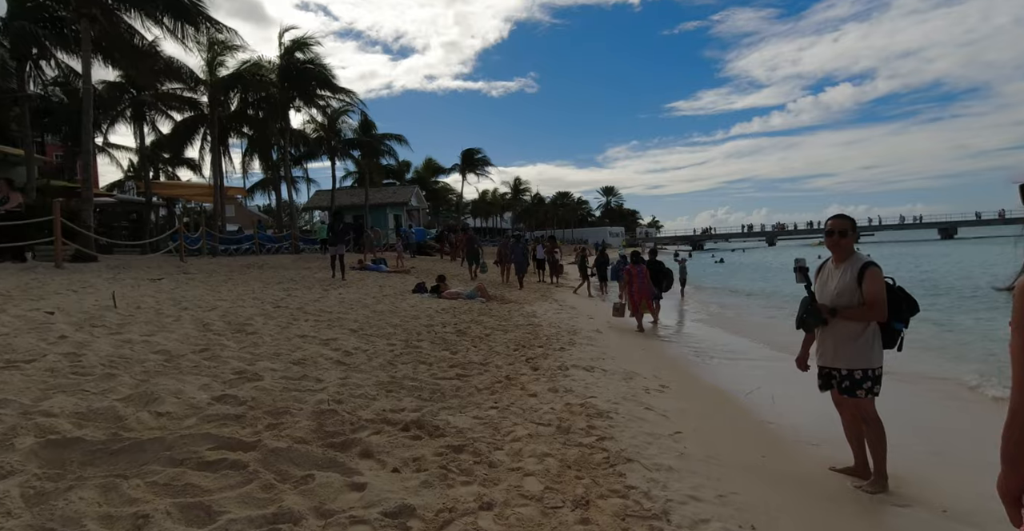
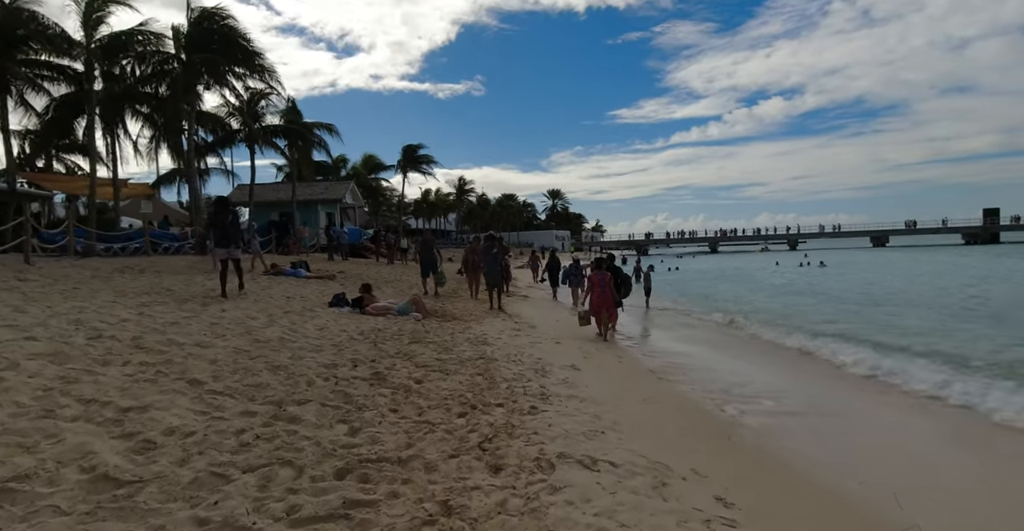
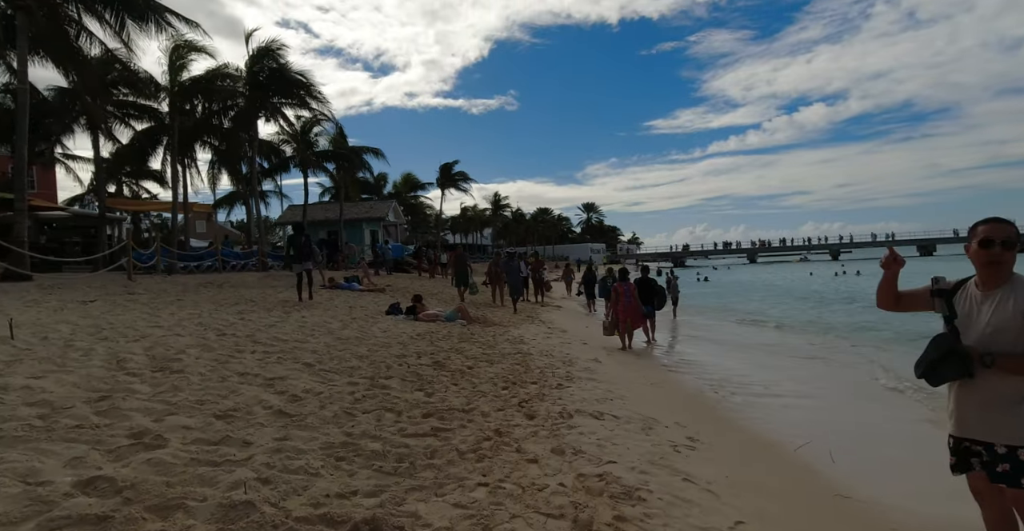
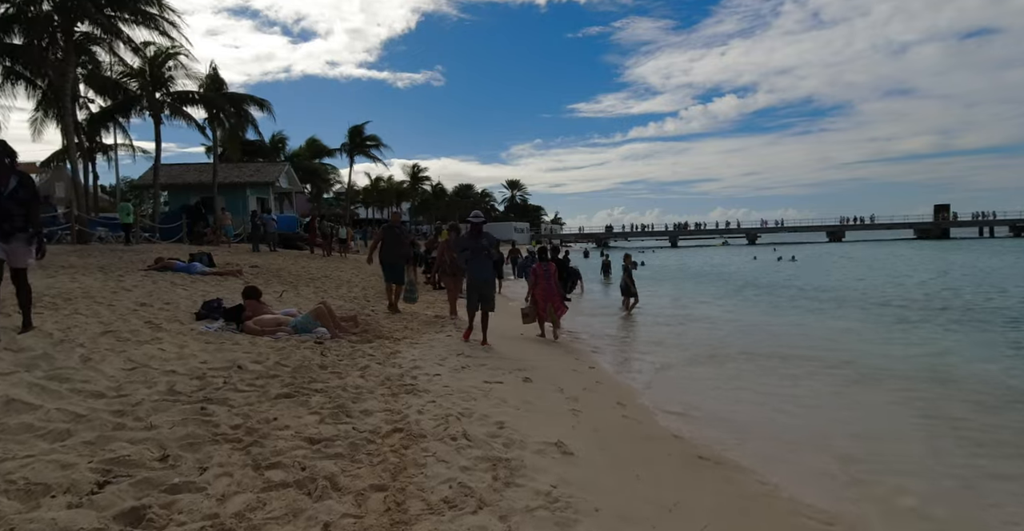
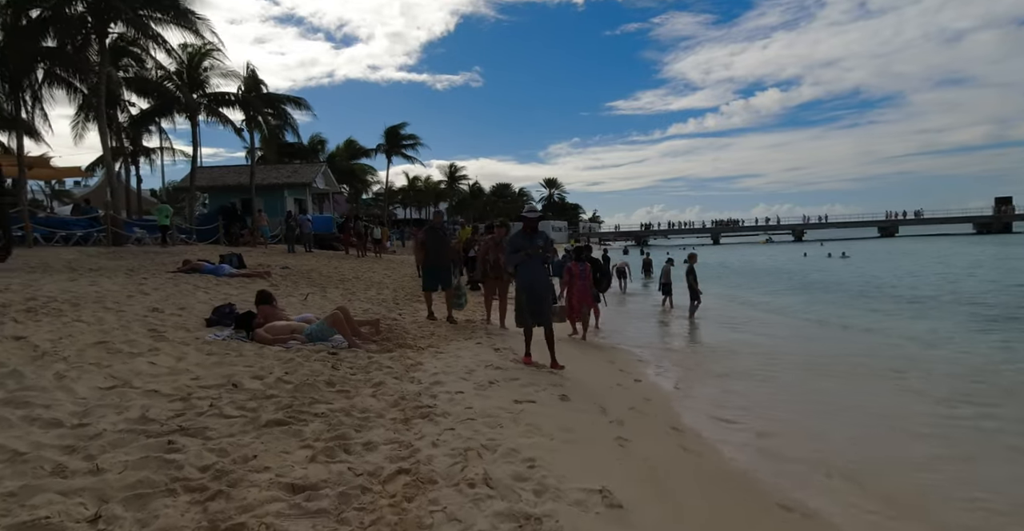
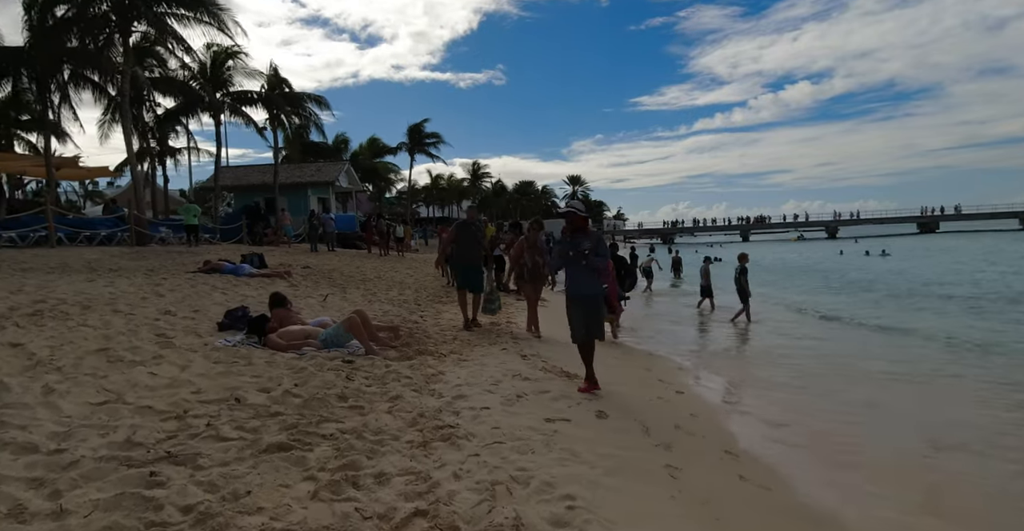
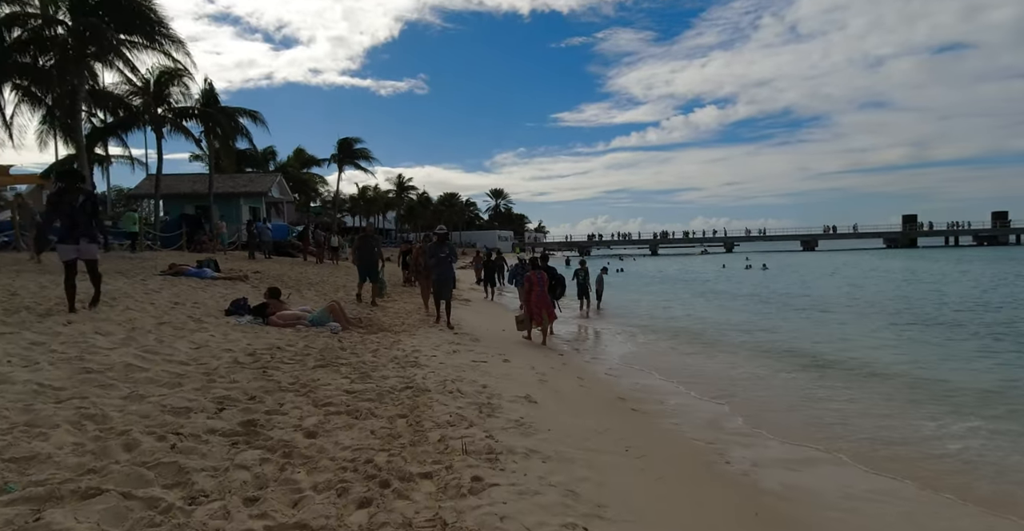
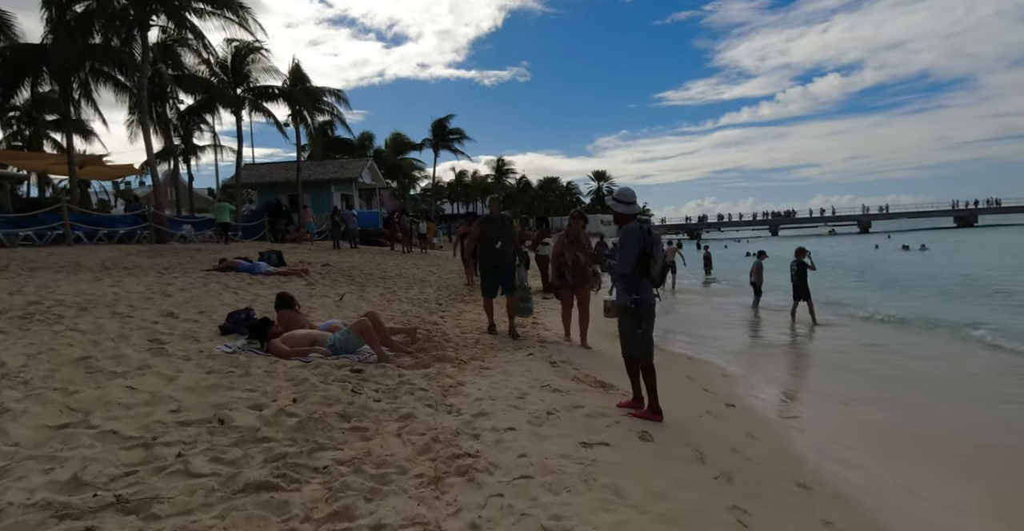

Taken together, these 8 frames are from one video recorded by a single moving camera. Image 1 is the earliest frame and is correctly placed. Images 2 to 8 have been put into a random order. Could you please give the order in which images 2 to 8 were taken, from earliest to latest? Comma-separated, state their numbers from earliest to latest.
3, 2, 7, 4, 5, 6, 8
